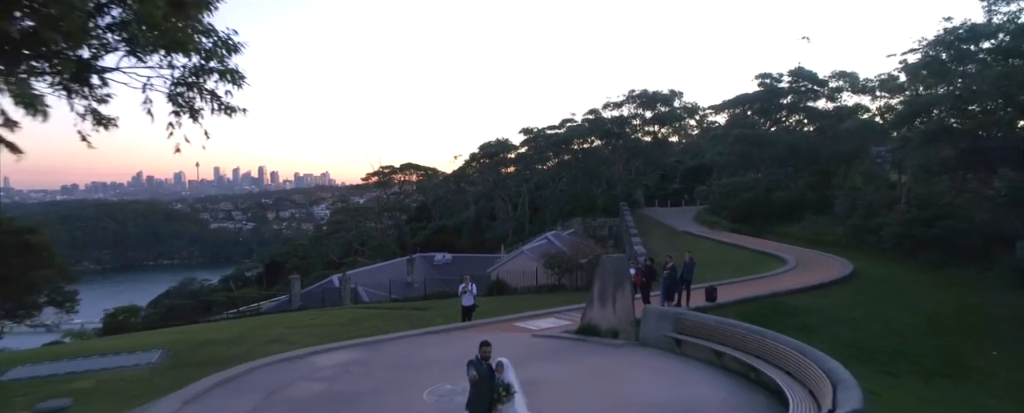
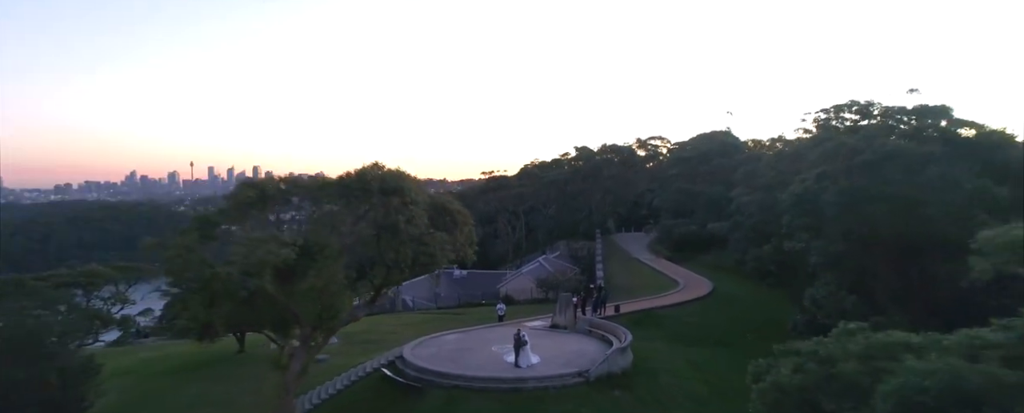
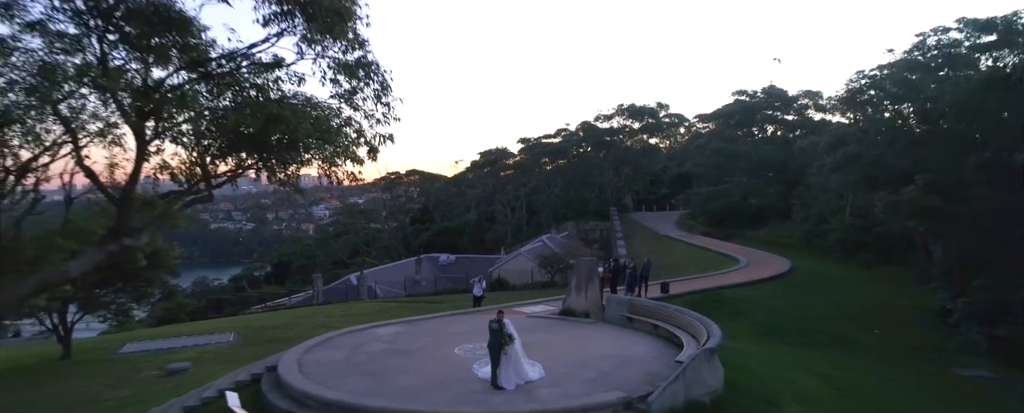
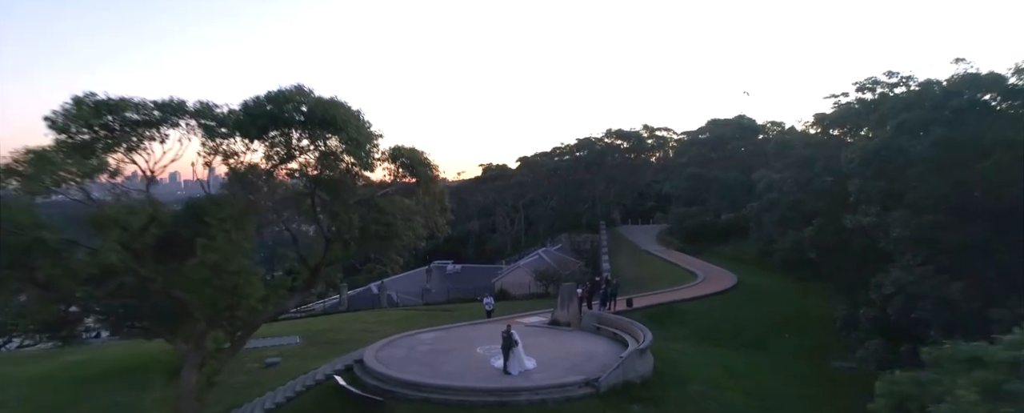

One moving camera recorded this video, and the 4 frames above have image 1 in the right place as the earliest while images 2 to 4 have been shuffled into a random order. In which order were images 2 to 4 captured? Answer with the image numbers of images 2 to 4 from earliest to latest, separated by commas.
3, 4, 2
